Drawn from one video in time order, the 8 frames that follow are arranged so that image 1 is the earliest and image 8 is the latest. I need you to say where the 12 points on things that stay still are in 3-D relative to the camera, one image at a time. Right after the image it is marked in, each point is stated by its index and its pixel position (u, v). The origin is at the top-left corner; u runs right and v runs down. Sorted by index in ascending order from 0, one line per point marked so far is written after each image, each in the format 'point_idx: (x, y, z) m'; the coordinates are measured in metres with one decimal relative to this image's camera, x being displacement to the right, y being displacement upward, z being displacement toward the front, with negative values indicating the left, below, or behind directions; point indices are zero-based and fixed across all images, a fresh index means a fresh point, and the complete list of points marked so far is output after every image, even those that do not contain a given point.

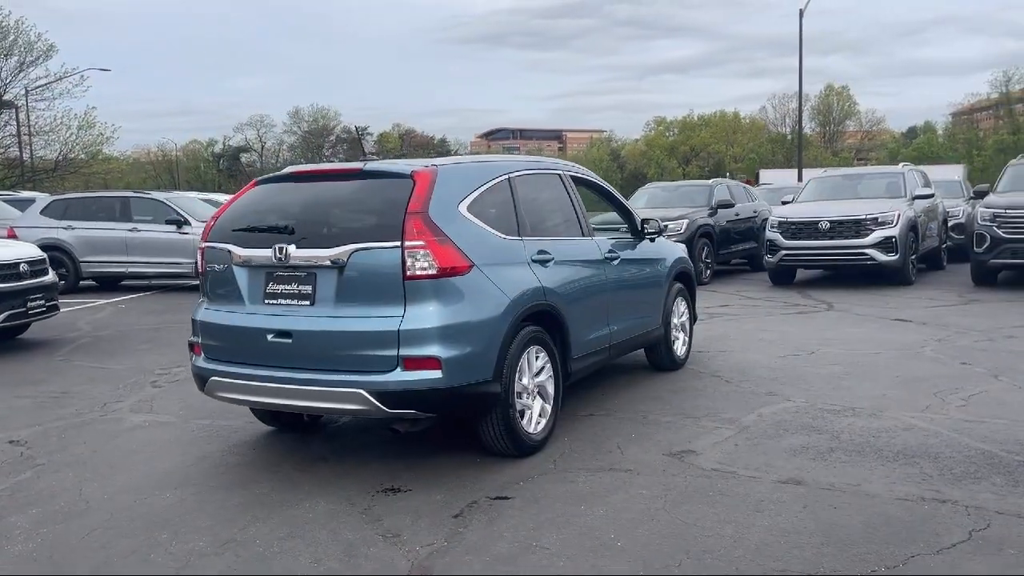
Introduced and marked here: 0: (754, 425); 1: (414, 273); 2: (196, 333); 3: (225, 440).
0: (+1.9, -1.1, +6.7) m
1: (-0.6, +0.1, +5.2) m
2: (-2.2, -0.3, +6.0) m
3: (-2.2, -1.2, +6.7) m
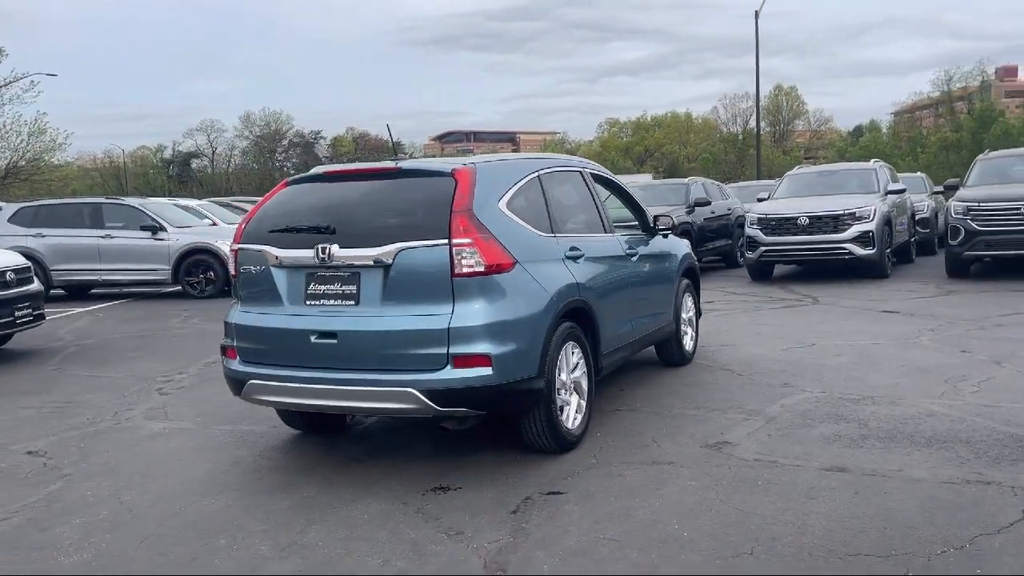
0: (+2.1, -1.0, +6.8) m
1: (-0.3, +0.1, +5.2) m
2: (-1.9, -0.3, +5.9) m
3: (-2.0, -1.2, +6.6) m
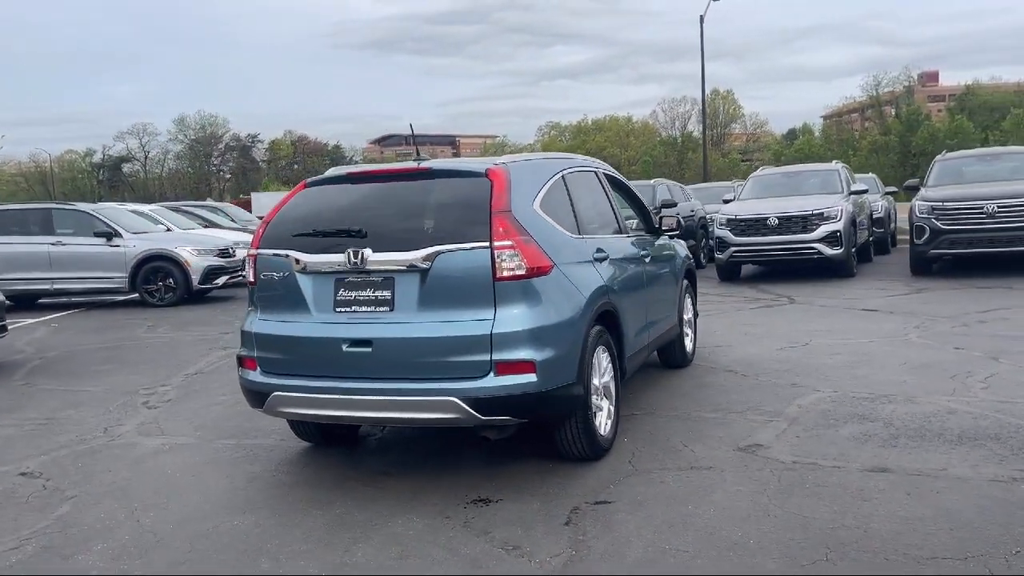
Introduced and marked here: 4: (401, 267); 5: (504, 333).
0: (+2.3, -1.0, +6.8) m
1: (0.0, +0.1, +5.0) m
2: (-1.7, -0.4, +5.6) m
3: (-1.8, -1.3, +6.3) m
4: (-0.6, +0.1, +5.1) m
5: (0.0, -0.3, +5.0) m
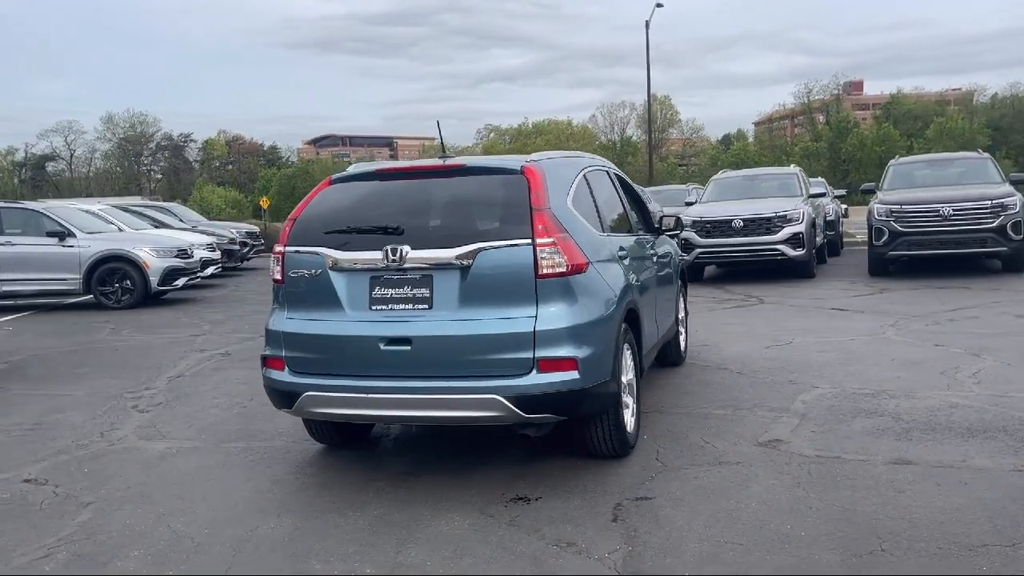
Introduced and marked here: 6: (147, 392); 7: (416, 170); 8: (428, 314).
0: (+2.4, -1.0, +6.9) m
1: (+0.2, +0.1, +5.0) m
2: (-1.5, -0.4, +5.5) m
3: (-1.6, -1.2, +6.1) m
4: (-0.4, +0.1, +5.0) m
5: (+0.2, -0.2, +5.0) m
6: (-3.7, -1.1, +8.8) m
7: (-0.6, +0.7, +5.5) m
8: (-0.5, -0.2, +5.1) m
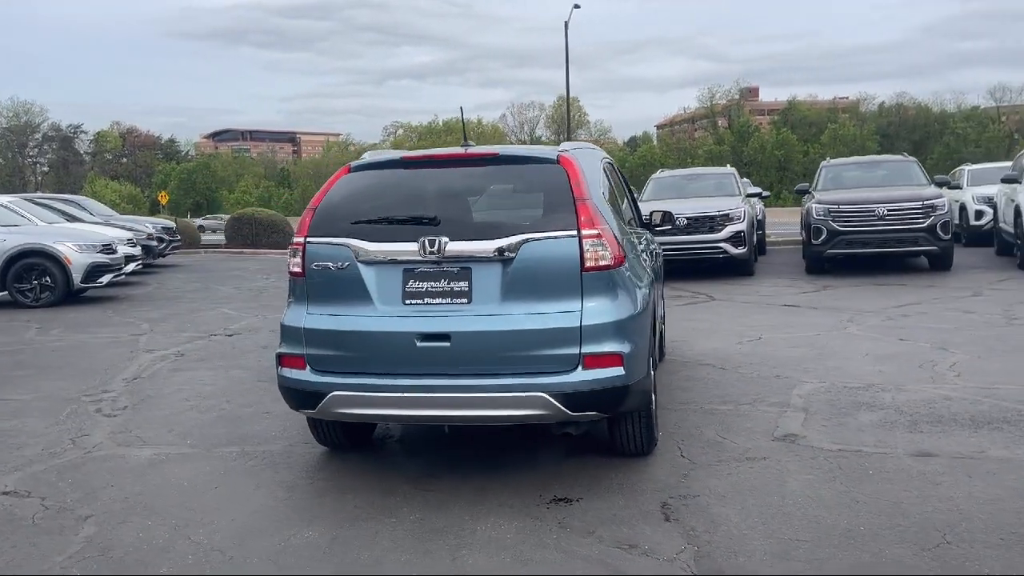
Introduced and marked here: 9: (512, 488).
0: (+2.4, -1.0, +7.0) m
1: (+0.5, +0.1, +4.8) m
2: (-1.3, -0.3, +5.1) m
3: (-1.5, -1.2, +5.8) m
4: (-0.2, +0.2, +4.8) m
5: (+0.4, -0.2, +4.8) m
6: (-3.9, -1.0, +8.2) m
7: (-0.4, +0.8, +5.2) m
8: (-0.3, -0.1, +4.8) m
9: (0.0, -1.2, +5.2) m
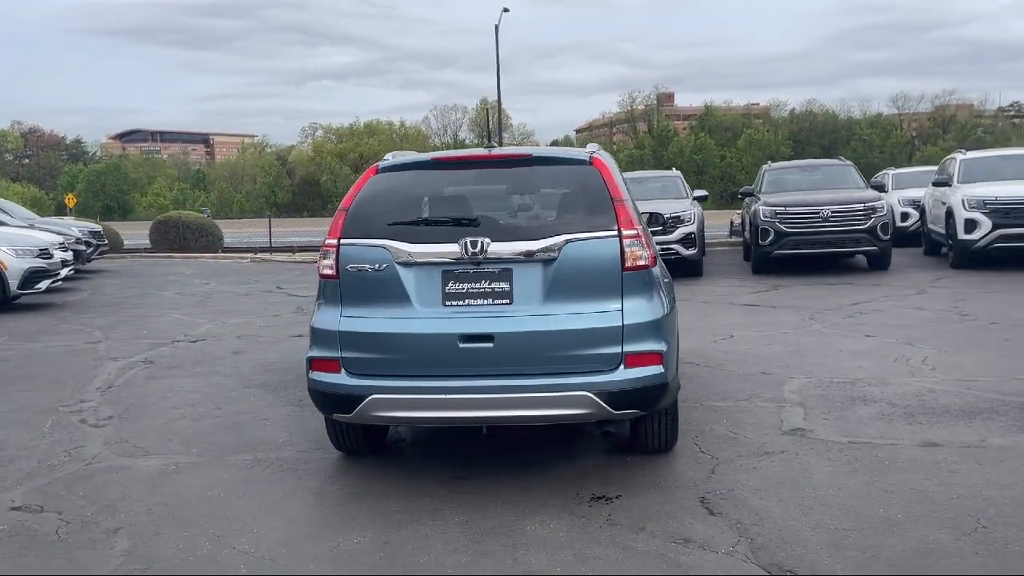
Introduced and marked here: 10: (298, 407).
0: (+2.5, -0.9, +7.2) m
1: (+0.7, +0.1, +4.9) m
2: (-1.1, -0.3, +5.0) m
3: (-1.3, -1.2, +5.7) m
4: (+0.1, +0.2, +4.8) m
5: (+0.7, -0.2, +4.9) m
6: (-3.9, -1.1, +7.8) m
7: (-0.2, +0.8, +5.2) m
8: (0.0, -0.1, +4.8) m
9: (+0.2, -1.2, +5.2) m
10: (-1.8, -1.0, +7.4) m
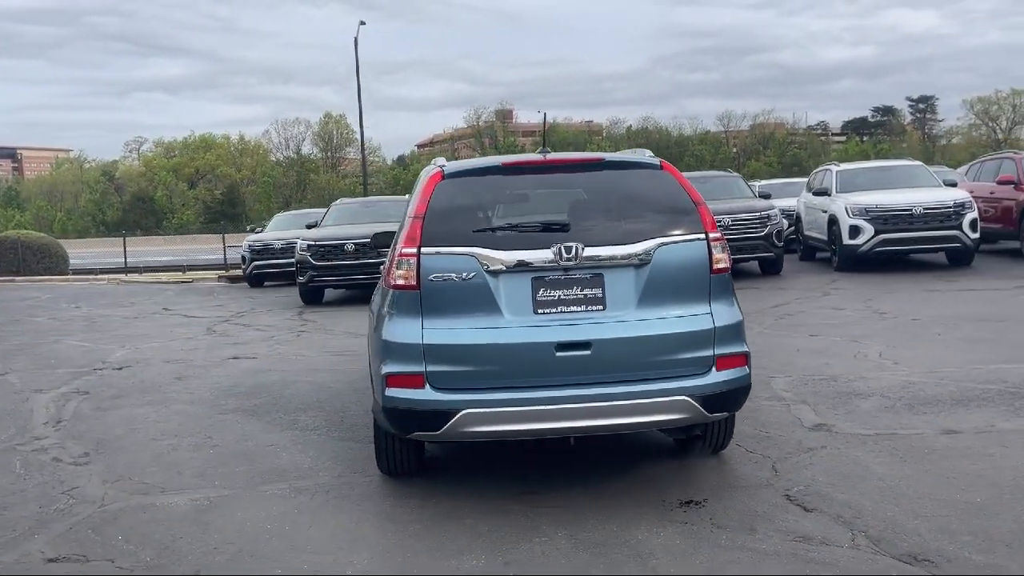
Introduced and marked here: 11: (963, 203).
0: (+2.6, -1.0, +7.5) m
1: (+1.2, +0.1, +4.9) m
2: (-0.6, -0.4, +4.8) m
3: (-0.9, -1.3, +5.3) m
4: (+0.6, +0.1, +4.8) m
5: (+1.2, -0.2, +4.9) m
6: (-3.8, -1.3, +7.0) m
7: (+0.2, +0.7, +5.1) m
8: (+0.5, -0.2, +4.7) m
9: (+0.7, -1.2, +5.2) m
10: (-1.7, -1.2, +7.0) m
11: (+9.3, +1.8, +17.8) m
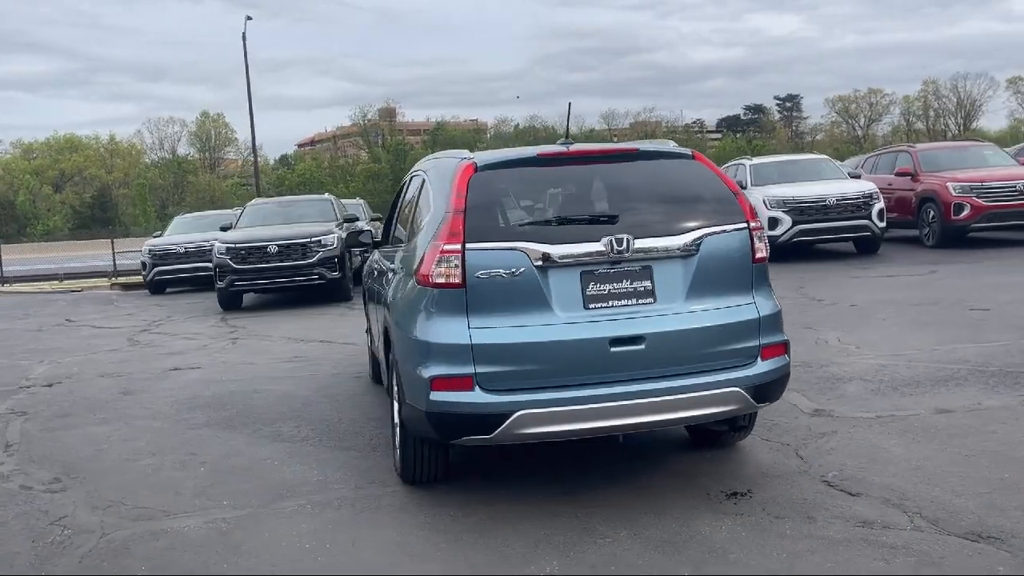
0: (+2.5, -0.9, +7.6) m
1: (+1.4, +0.2, +4.9) m
2: (-0.3, -0.4, +4.5) m
3: (-0.7, -1.3, +5.1) m
4: (+0.8, +0.2, +4.7) m
5: (+1.4, -0.2, +4.9) m
6: (-3.8, -1.3, +6.4) m
7: (+0.4, +0.8, +4.9) m
8: (+0.8, -0.1, +4.7) m
9: (+0.9, -1.2, +5.1) m
10: (-1.7, -1.2, +6.6) m
11: (+7.8, +2.1, +18.7) m
